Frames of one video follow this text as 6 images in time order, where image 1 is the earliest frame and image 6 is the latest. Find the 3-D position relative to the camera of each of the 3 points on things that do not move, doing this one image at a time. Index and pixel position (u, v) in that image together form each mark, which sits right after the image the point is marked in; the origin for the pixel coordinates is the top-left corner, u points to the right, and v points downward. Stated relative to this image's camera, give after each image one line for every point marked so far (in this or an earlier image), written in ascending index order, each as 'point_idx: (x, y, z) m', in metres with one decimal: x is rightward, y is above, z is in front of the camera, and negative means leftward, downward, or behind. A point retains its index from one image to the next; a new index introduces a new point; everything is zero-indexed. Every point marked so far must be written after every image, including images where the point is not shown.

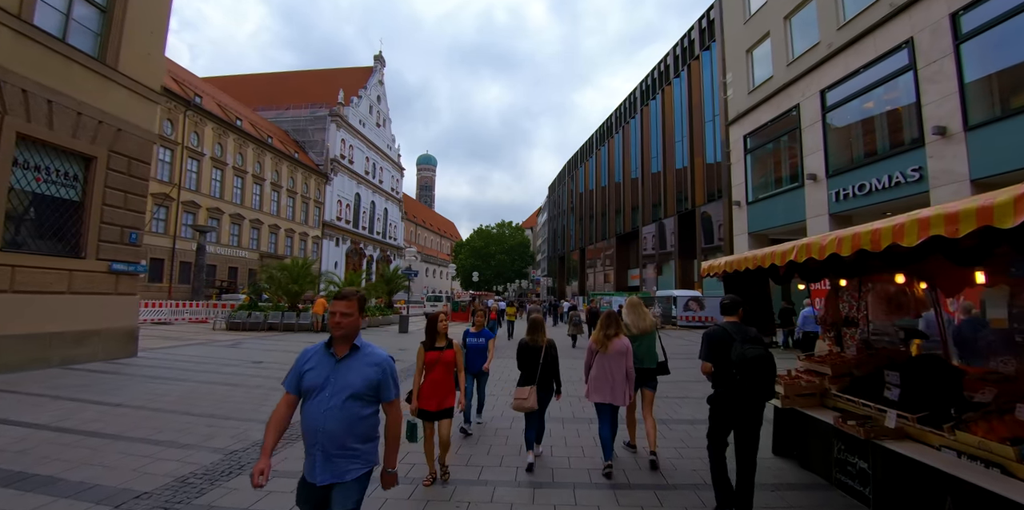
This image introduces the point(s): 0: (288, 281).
0: (-10.5, -1.3, +19.3) m
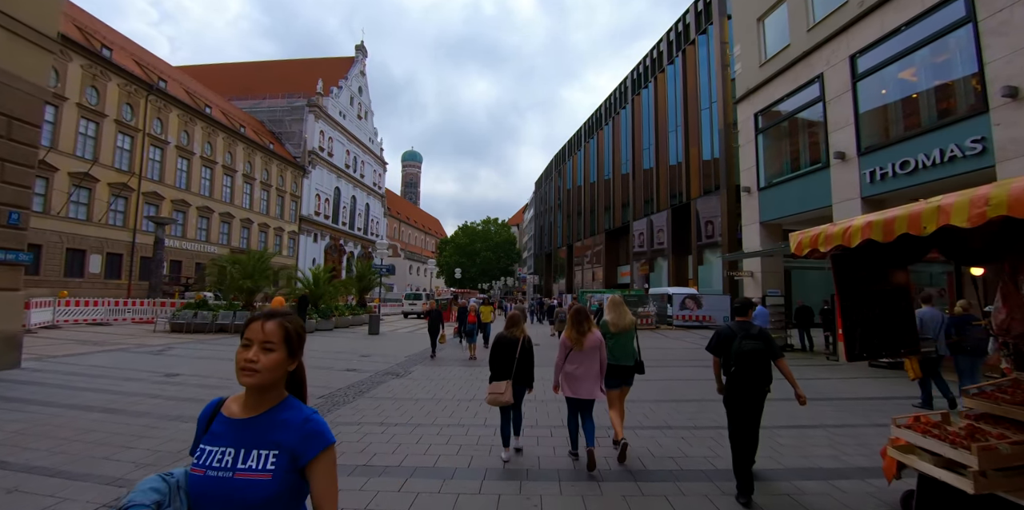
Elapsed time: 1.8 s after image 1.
0: (-11.1, -1.0, +17.0) m
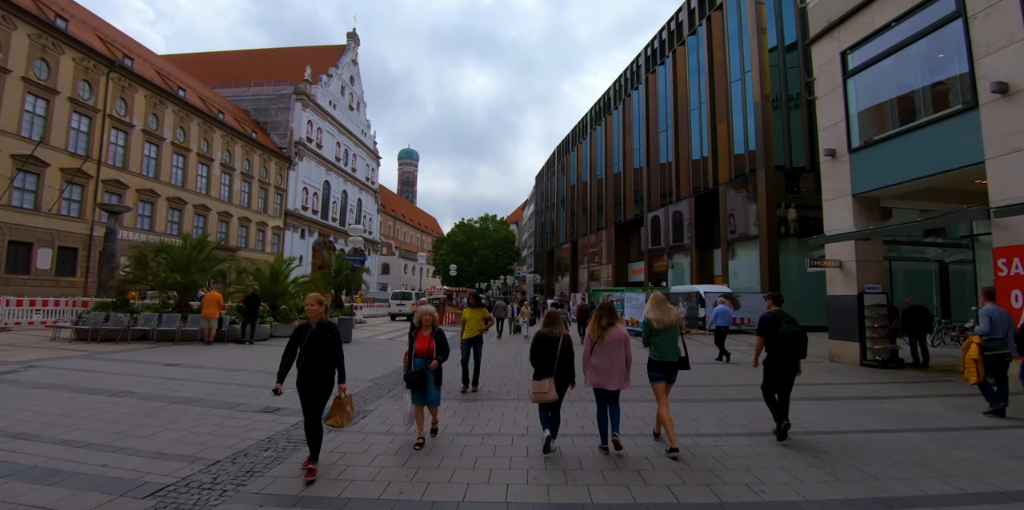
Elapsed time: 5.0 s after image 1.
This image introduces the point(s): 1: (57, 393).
0: (-10.9, -0.5, +13.3) m
1: (-7.2, -2.1, +6.7) m
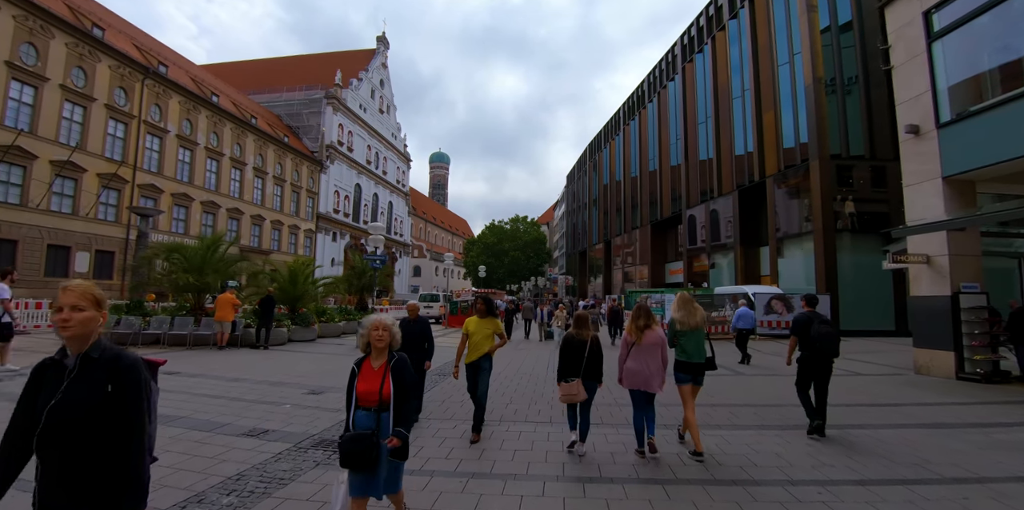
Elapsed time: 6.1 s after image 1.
0: (-10.0, -0.6, +12.8) m
1: (-6.8, -2.1, +6.0) m
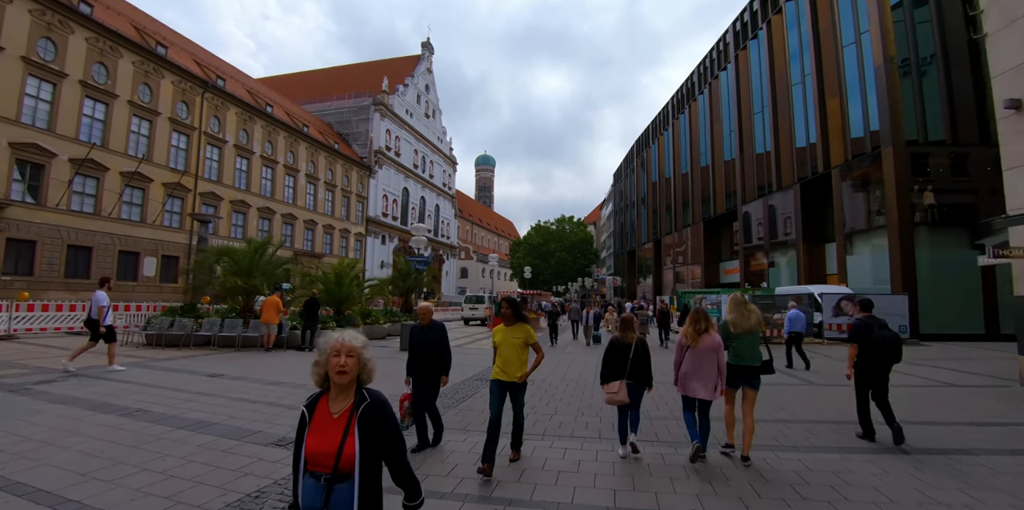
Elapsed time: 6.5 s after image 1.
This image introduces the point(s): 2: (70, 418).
0: (-8.7, -0.7, +13.2) m
1: (-6.2, -2.2, +6.1) m
2: (-5.8, -2.1, +5.5) m
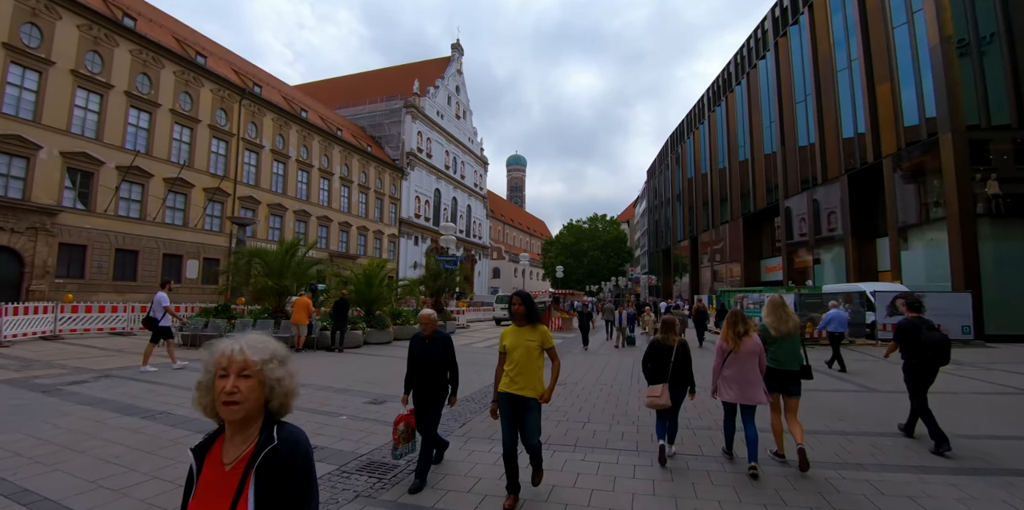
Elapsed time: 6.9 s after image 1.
0: (-7.8, -0.7, +13.4) m
1: (-5.8, -2.2, +6.1) m
2: (-5.4, -2.2, +5.5) m
